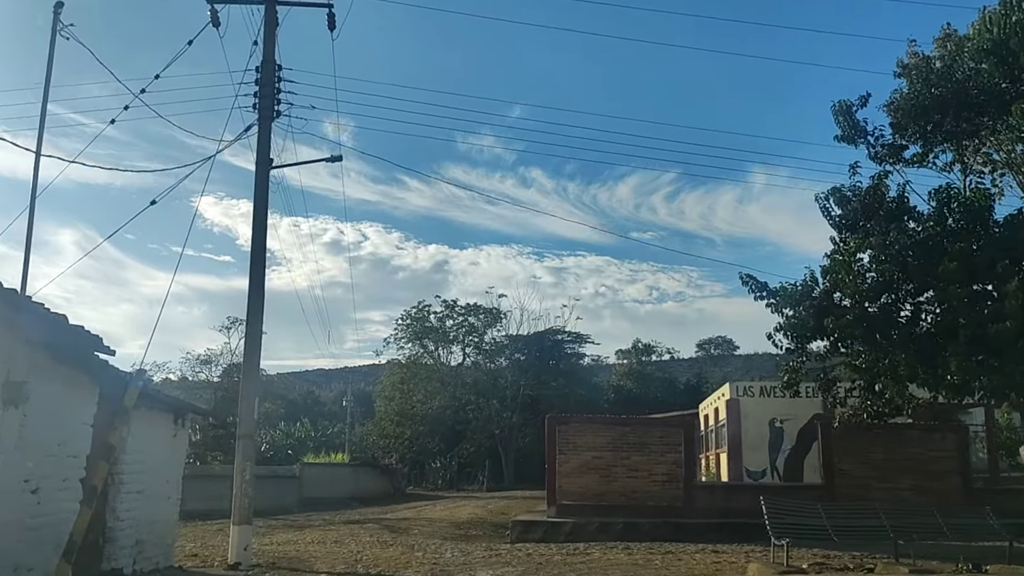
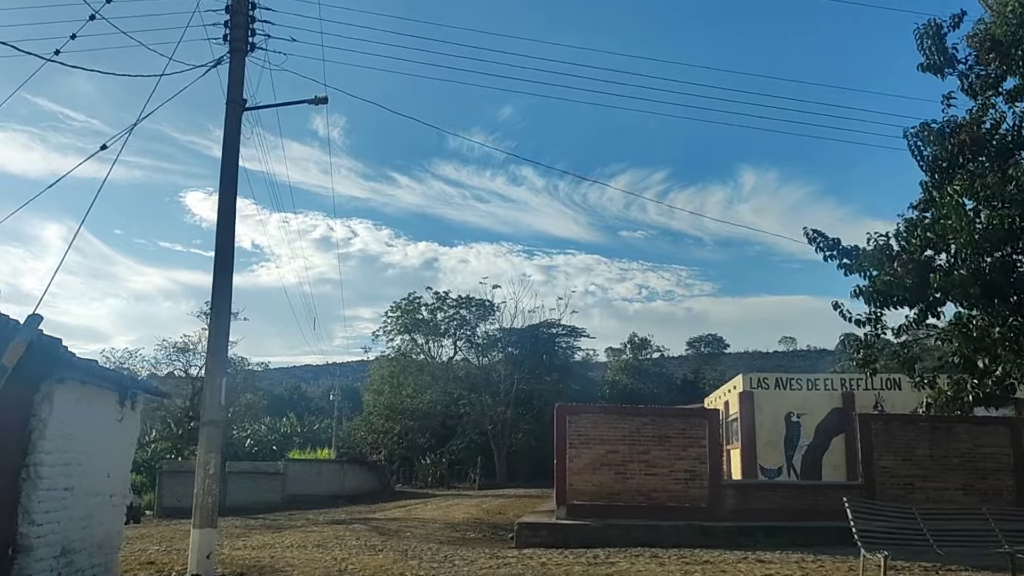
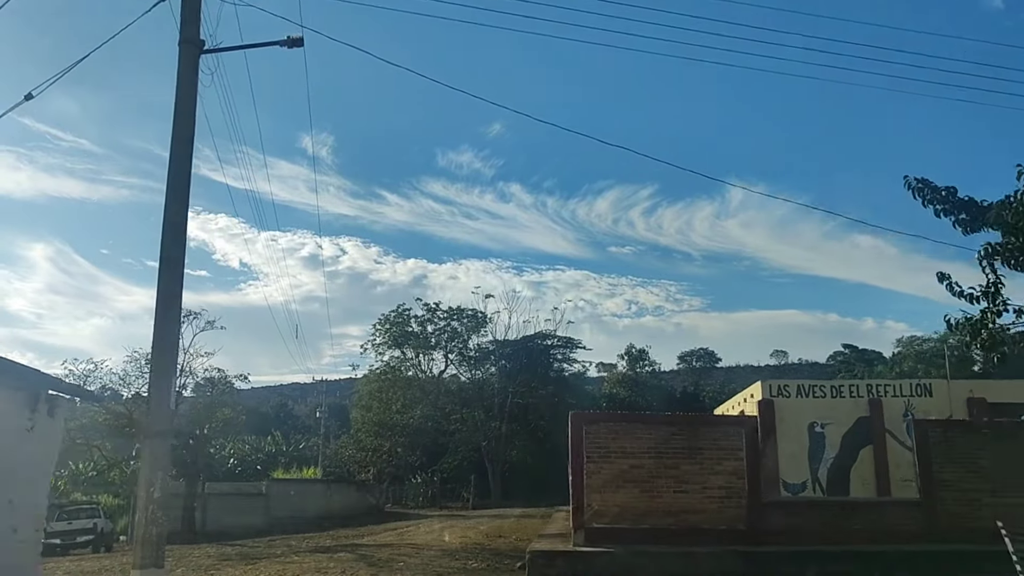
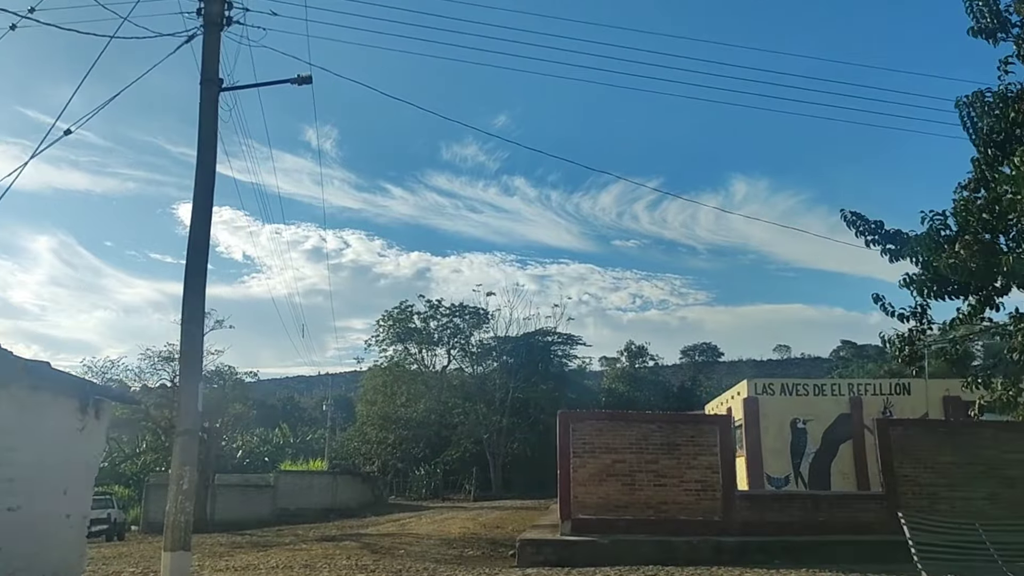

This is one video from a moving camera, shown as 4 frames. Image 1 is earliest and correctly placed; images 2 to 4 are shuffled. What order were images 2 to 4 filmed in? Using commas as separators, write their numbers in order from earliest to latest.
2, 4, 3
